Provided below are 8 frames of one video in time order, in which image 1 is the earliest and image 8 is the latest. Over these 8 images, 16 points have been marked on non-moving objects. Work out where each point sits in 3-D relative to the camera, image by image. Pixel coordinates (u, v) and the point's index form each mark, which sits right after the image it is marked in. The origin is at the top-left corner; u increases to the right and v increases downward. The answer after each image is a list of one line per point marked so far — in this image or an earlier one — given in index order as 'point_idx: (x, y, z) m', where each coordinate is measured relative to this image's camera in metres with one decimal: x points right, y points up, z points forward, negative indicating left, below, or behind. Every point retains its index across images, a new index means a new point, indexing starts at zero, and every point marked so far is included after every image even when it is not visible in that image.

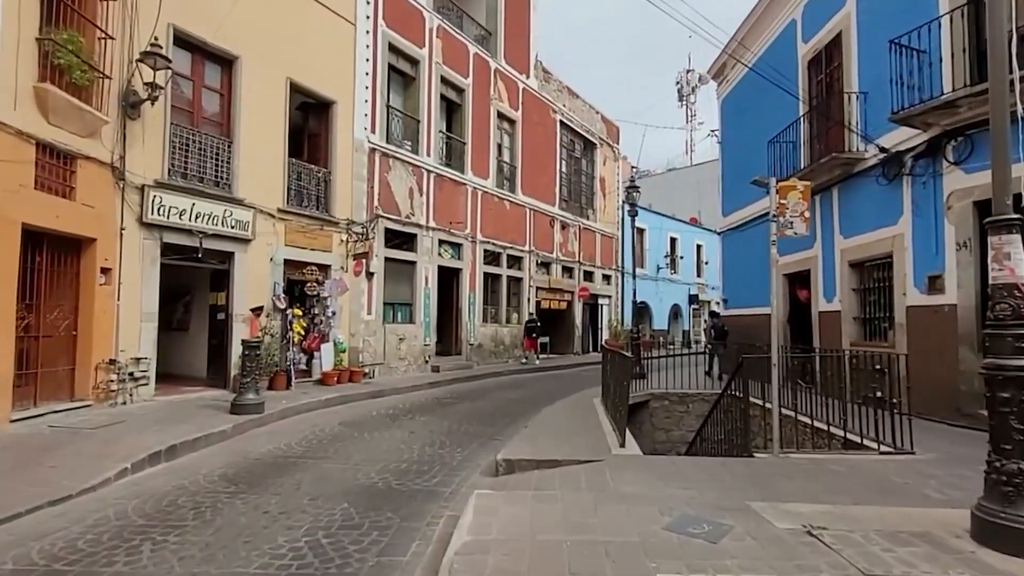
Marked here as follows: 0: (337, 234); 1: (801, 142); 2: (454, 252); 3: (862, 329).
0: (-4.7, +1.4, +14.0) m
1: (+7.0, +3.5, +12.6) m
2: (-2.1, +1.3, +18.5) m
3: (+7.2, -0.8, +10.7) m
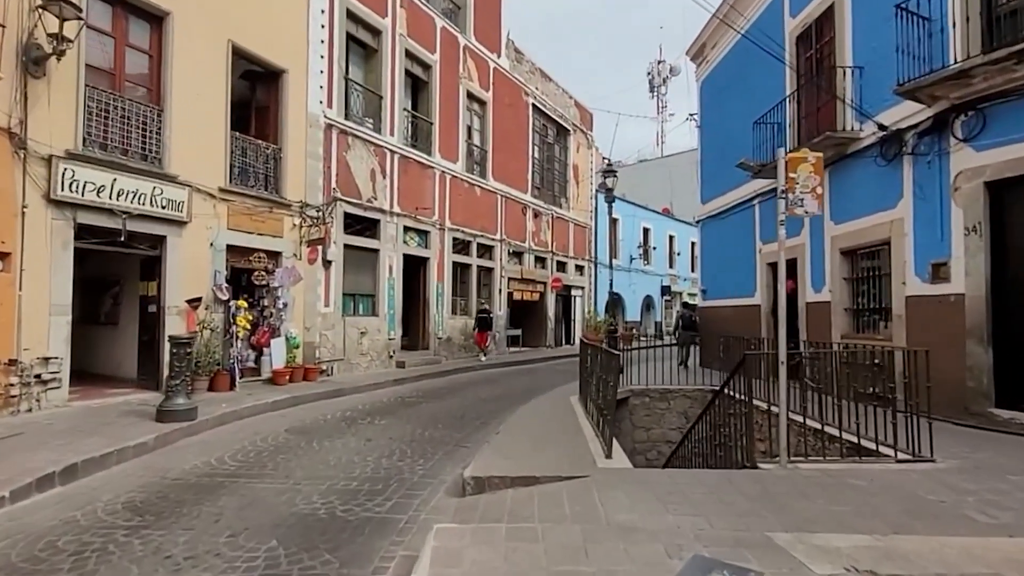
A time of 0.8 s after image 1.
0: (-5.4, +1.7, +12.7) m
1: (+6.3, +3.8, +11.9) m
2: (-3.1, +1.6, +17.3) m
3: (+6.6, -0.6, +10.1) m
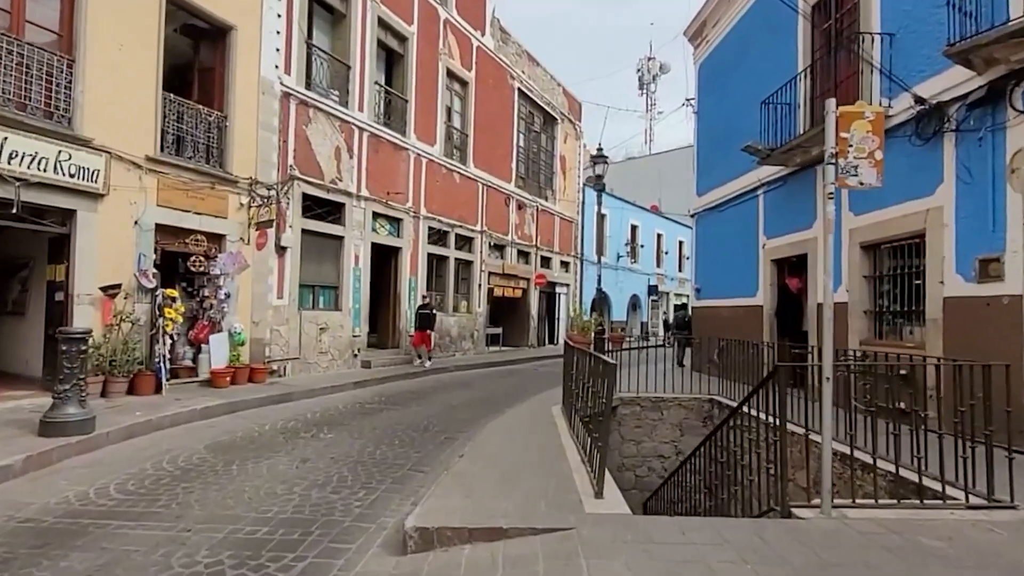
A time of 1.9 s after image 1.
0: (-5.9, +1.9, +11.1) m
1: (+5.9, +3.8, +10.7) m
2: (-3.7, +1.8, +15.8) m
3: (+6.2, -0.6, +8.8) m
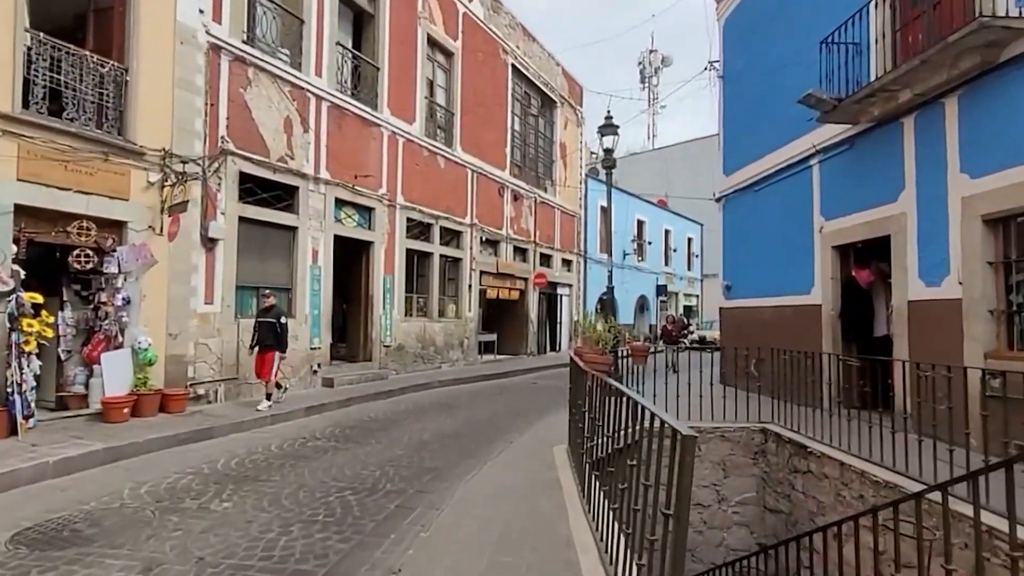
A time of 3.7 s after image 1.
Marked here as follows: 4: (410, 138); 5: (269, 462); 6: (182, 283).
0: (-6.1, +1.9, +8.6) m
1: (+5.6, +3.9, +8.2) m
2: (-3.9, +1.8, +13.3) m
3: (+6.0, -0.5, +6.3) m
4: (-2.9, +4.2, +14.7) m
5: (-3.2, -2.3, +6.9) m
6: (-5.8, +0.1, +9.1) m
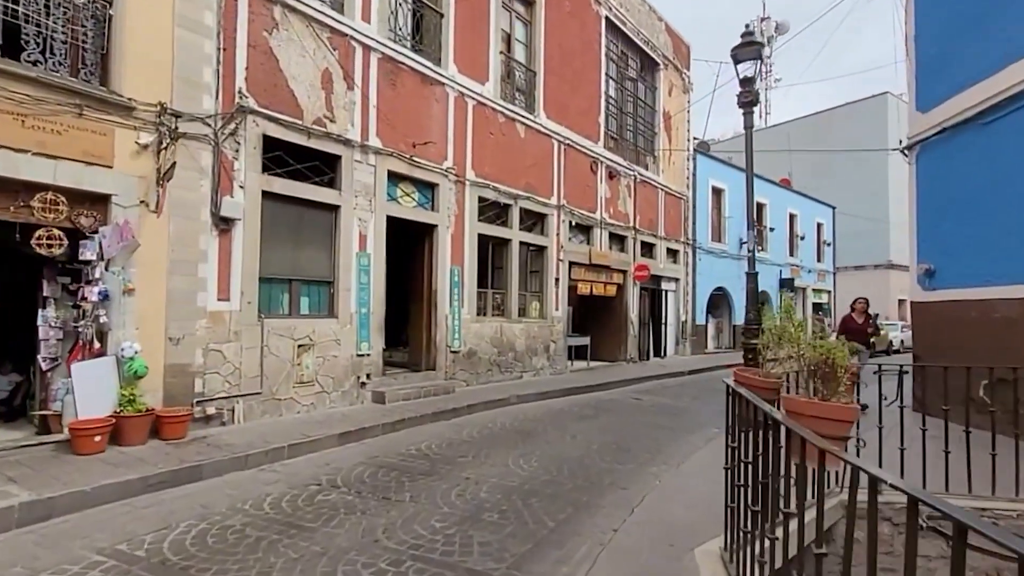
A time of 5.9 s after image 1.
0: (-4.9, +2.0, +6.7) m
1: (+6.5, +4.1, +4.2) m
2: (-1.9, +1.9, +11.0) m
3: (+6.6, -0.3, +2.4) m
4: (-0.7, +4.4, +12.2) m
5: (-2.3, -2.2, +4.6) m
6: (-4.5, +0.2, +7.2) m
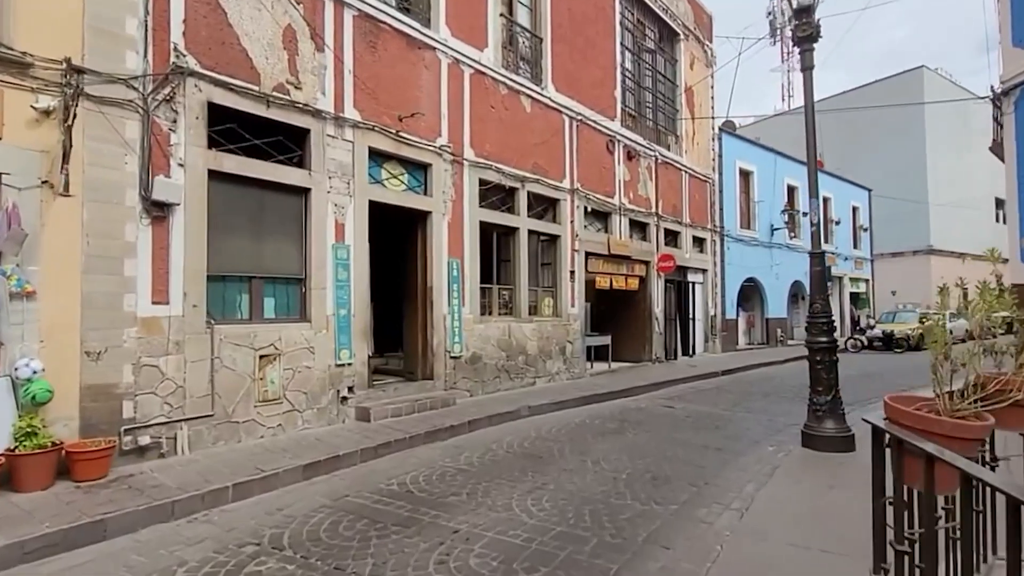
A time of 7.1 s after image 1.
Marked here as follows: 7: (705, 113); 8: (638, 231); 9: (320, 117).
0: (-5.0, +2.0, +5.4) m
1: (+6.3, +4.4, +2.5) m
2: (-1.8, +2.0, +9.5) m
3: (+6.4, 0.0, +0.6) m
4: (-0.6, +4.5, +10.7) m
5: (-2.4, -2.1, +3.1) m
6: (-4.5, +0.2, +5.8) m
7: (+7.2, +6.6, +19.5) m
8: (+3.9, +1.7, +15.9) m
9: (-2.9, +2.6, +7.8) m
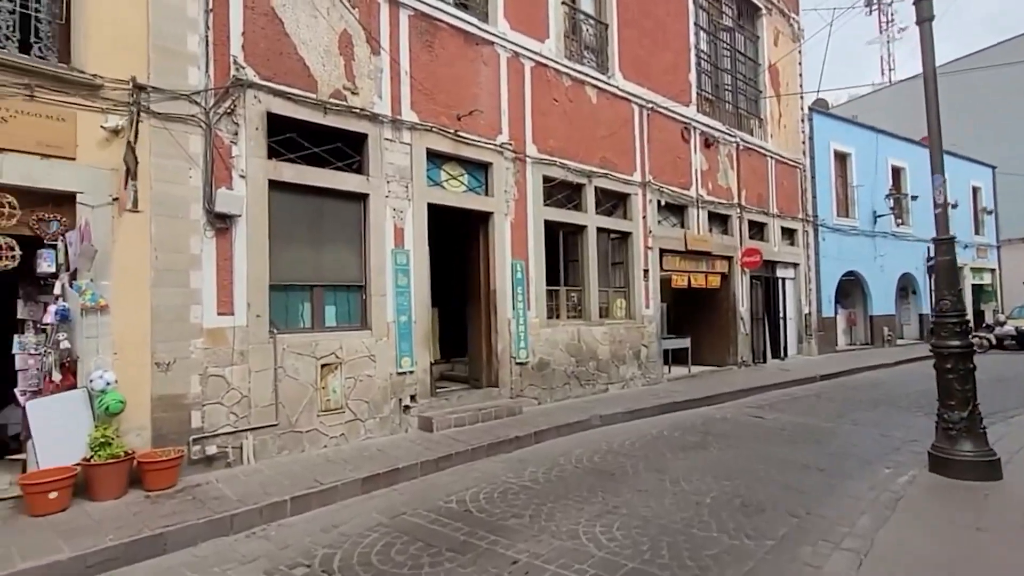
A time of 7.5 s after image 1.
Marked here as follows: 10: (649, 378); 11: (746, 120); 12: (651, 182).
0: (-4.4, +1.8, +5.6) m
1: (+6.3, +4.5, +1.1) m
2: (-0.7, +1.9, +9.2) m
3: (+6.2, +0.1, -0.8) m
4: (+0.6, +4.4, +10.2) m
5: (-2.1, -2.2, +3.0) m
6: (-3.8, +0.1, +5.9) m
7: (+9.6, +6.7, +17.8) m
8: (+5.8, +1.8, +14.7) m
9: (-2.0, +2.5, +7.7) m
10: (+3.2, -2.0, +12.0) m
11: (+7.2, +5.2, +16.1) m
12: (+3.3, +2.5, +12.5) m
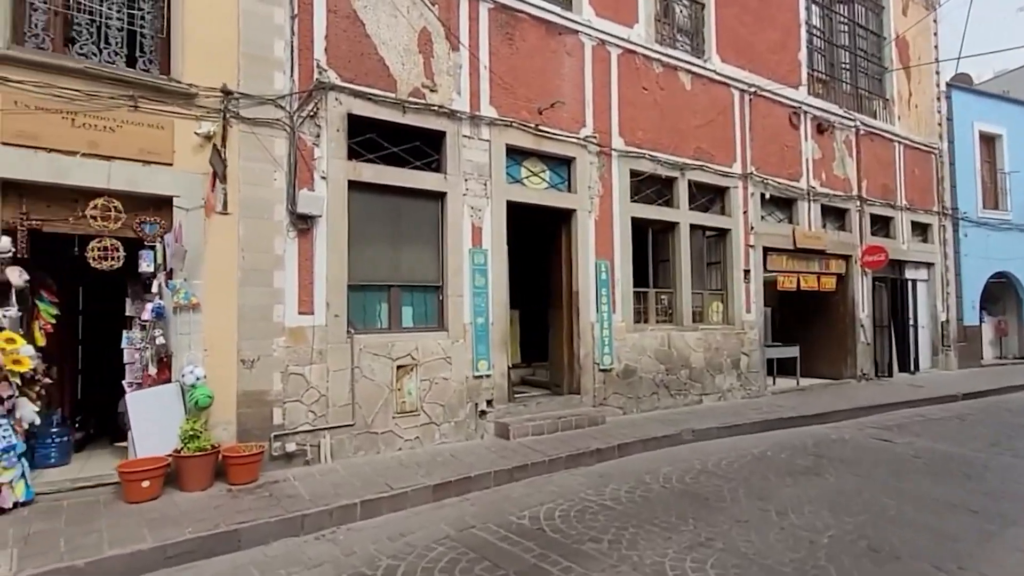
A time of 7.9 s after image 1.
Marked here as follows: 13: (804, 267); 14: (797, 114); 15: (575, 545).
0: (-3.6, +1.8, +5.8) m
1: (+6.2, +4.5, -0.4) m
2: (+0.7, +1.9, +8.8) m
3: (+5.8, +0.1, -2.2) m
4: (+2.2, +4.4, +9.6) m
5: (-1.7, -2.2, +2.9) m
6: (-2.9, +0.1, +6.1) m
7: (+12.4, +6.6, +15.5) m
8: (+8.1, +1.7, +13.1) m
9: (-0.8, +2.5, +7.6) m
10: (+5.0, -2.1, +10.9) m
11: (+9.7, +5.1, +14.2) m
12: (+5.2, +2.5, +11.3) m
13: (+6.9, +0.5, +12.2) m
14: (+6.7, +4.1, +12.3) m
15: (+0.6, -2.3, +4.6) m
